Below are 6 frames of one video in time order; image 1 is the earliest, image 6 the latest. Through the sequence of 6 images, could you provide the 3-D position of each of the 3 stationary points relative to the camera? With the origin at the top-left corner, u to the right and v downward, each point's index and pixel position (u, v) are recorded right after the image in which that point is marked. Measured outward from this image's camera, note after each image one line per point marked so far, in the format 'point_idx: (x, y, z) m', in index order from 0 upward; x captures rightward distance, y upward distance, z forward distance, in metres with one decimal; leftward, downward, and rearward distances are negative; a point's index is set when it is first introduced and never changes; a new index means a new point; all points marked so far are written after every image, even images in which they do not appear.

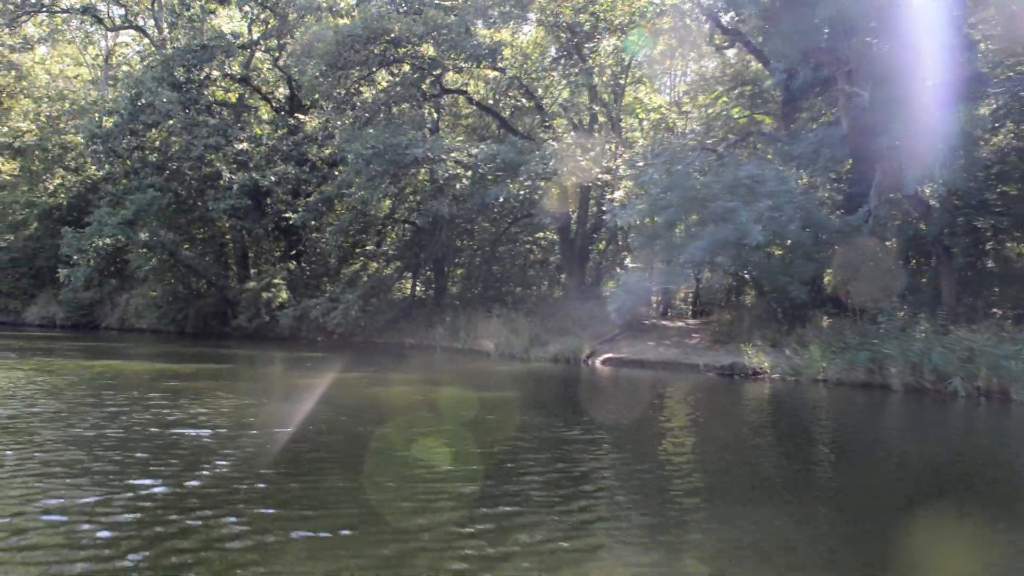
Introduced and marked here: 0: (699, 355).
0: (+3.8, -1.4, +19.2) m
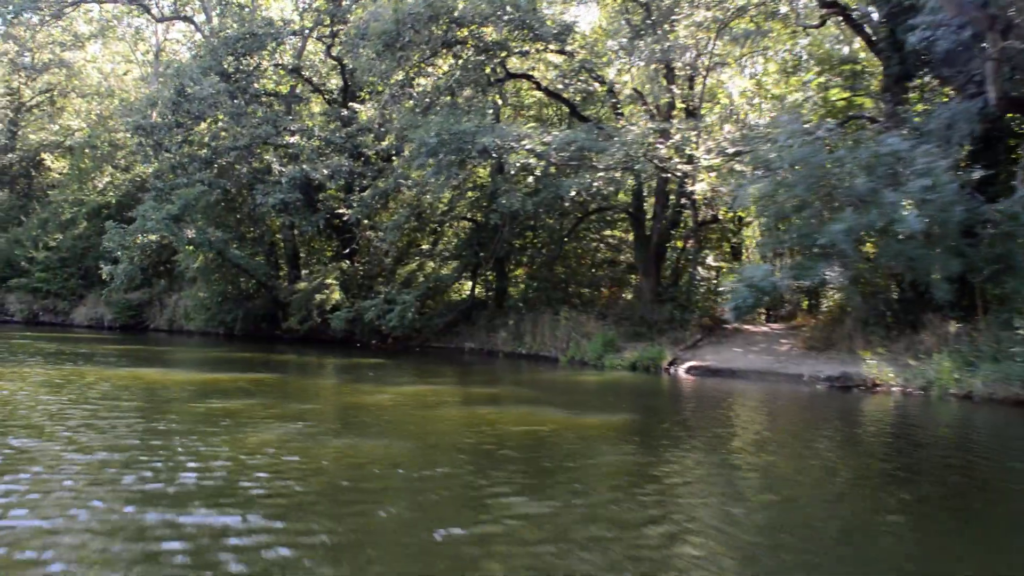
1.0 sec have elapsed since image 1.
0: (+5.2, -1.4, +17.2) m
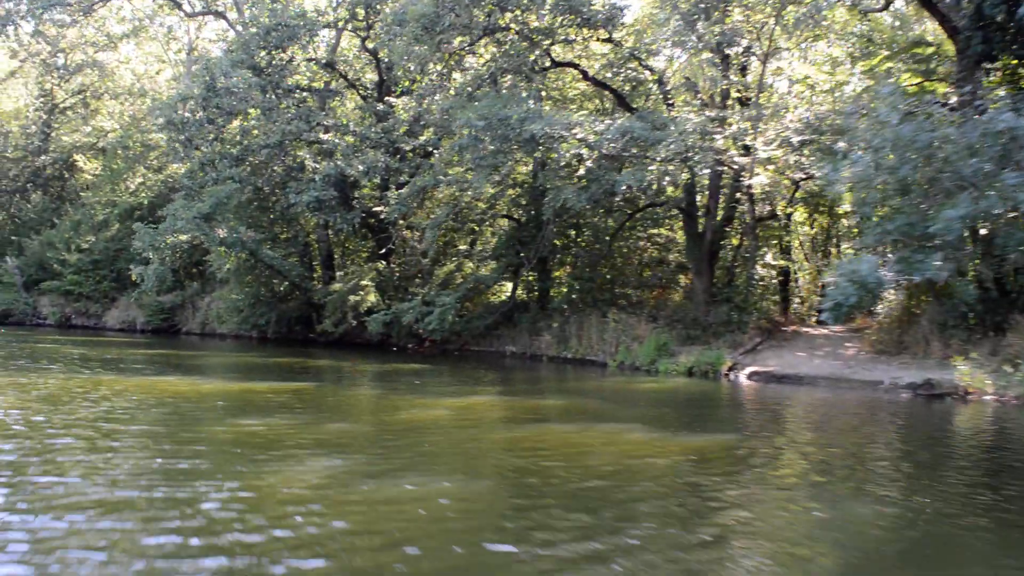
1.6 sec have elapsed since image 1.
0: (+6.1, -1.4, +15.9) m
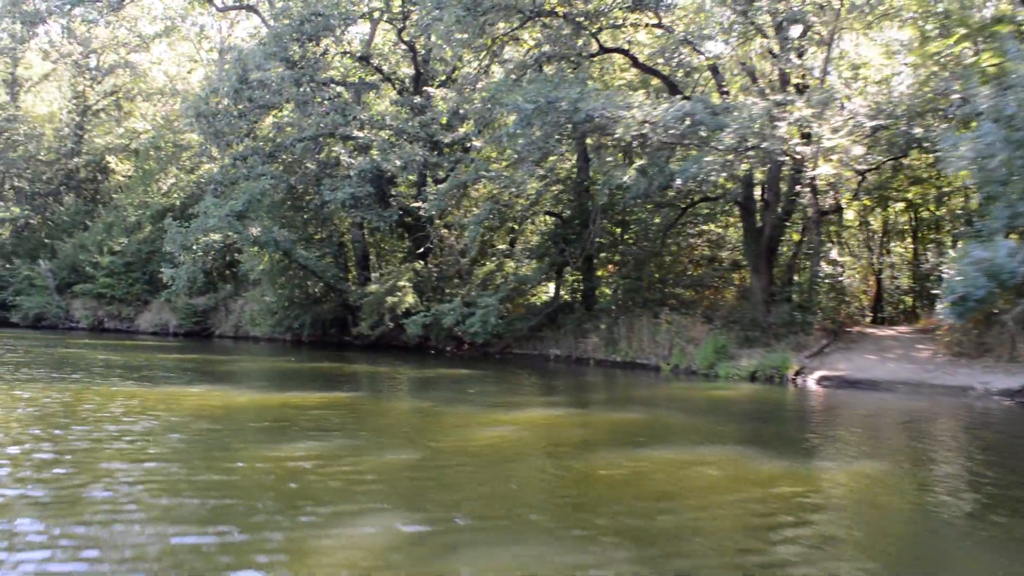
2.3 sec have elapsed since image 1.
0: (+6.9, -1.3, +14.6) m
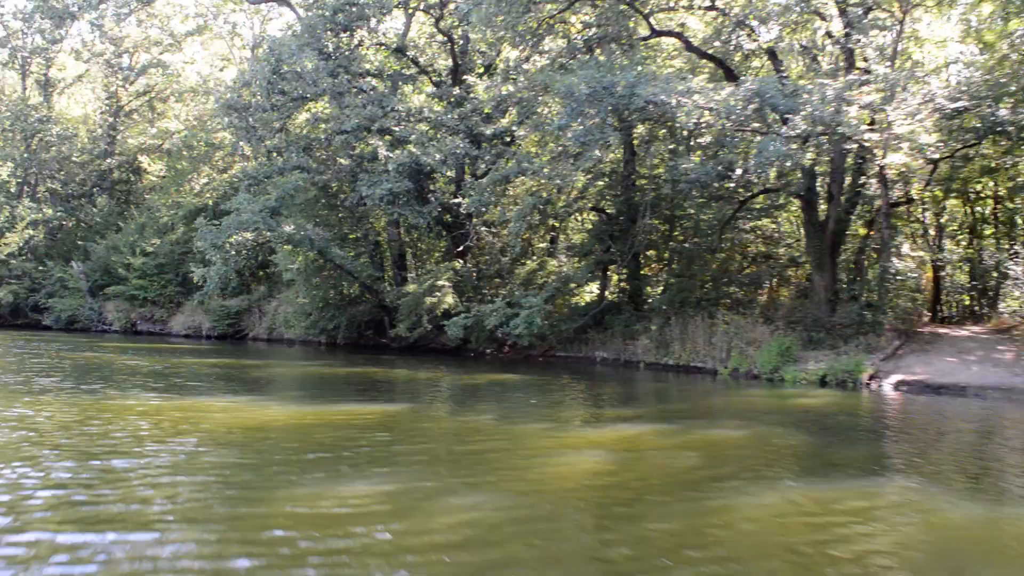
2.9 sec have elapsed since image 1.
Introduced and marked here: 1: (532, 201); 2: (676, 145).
0: (+7.6, -1.3, +13.4) m
1: (+0.4, +1.8, +19.7) m
2: (+2.9, +2.6, +17.2) m
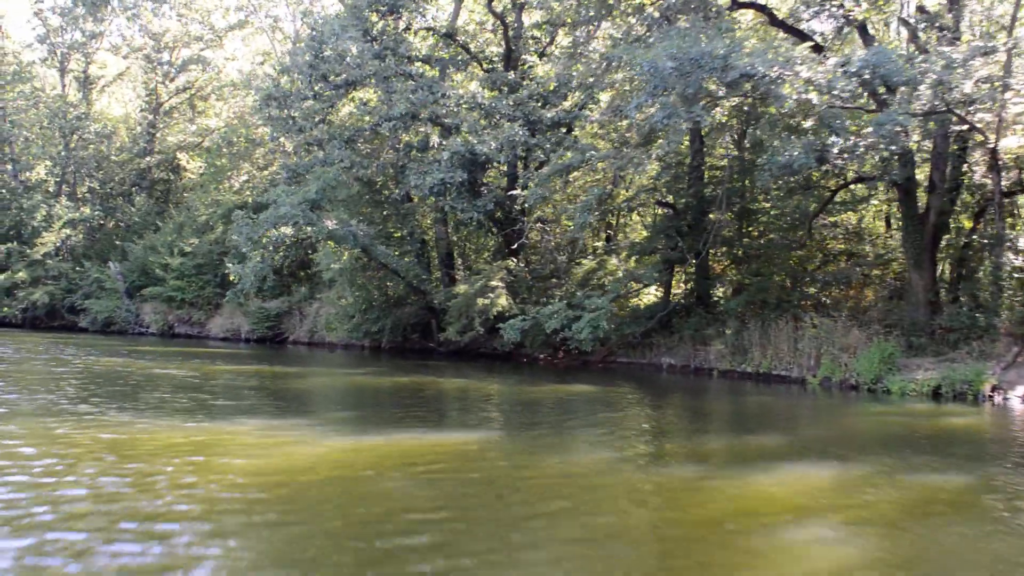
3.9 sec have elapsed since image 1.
0: (+8.5, -1.3, +11.4) m
1: (+1.6, +1.8, +18.1) m
2: (+4.0, +2.6, +15.5) m
